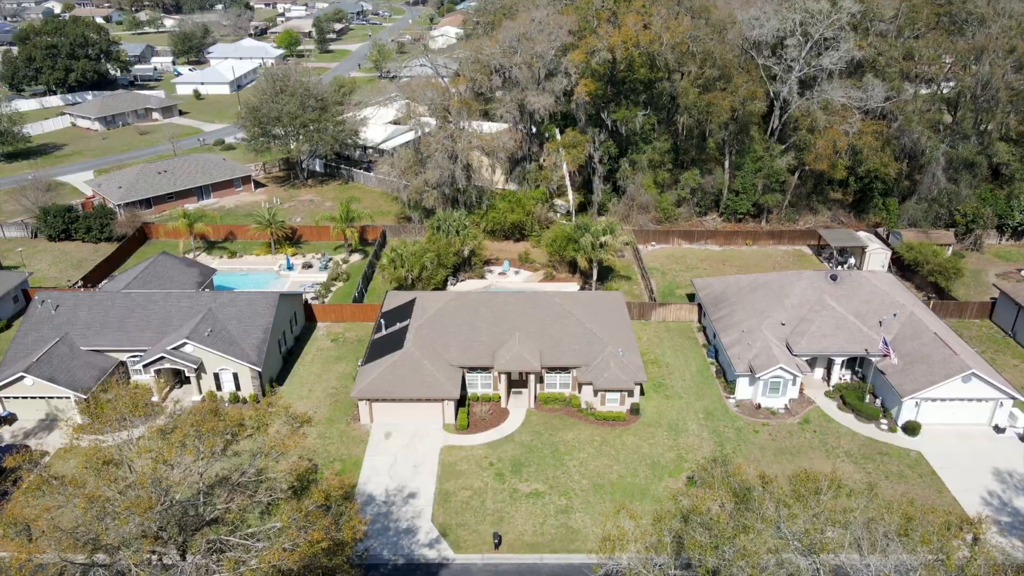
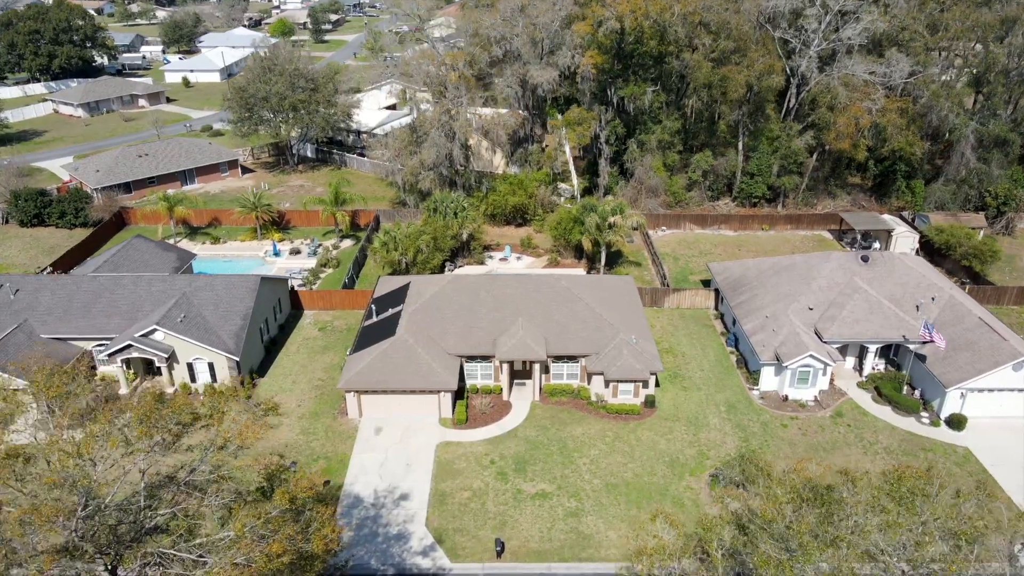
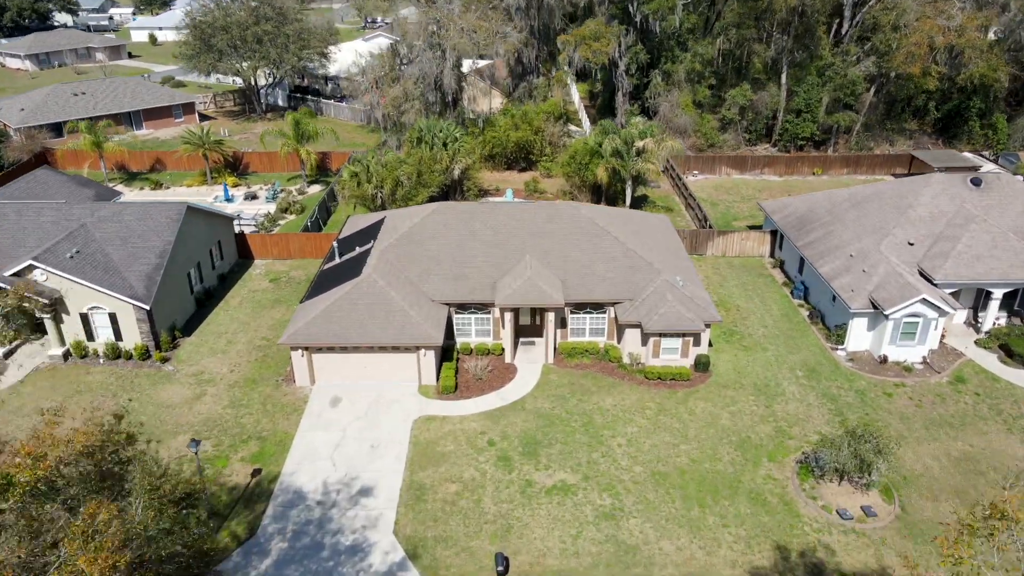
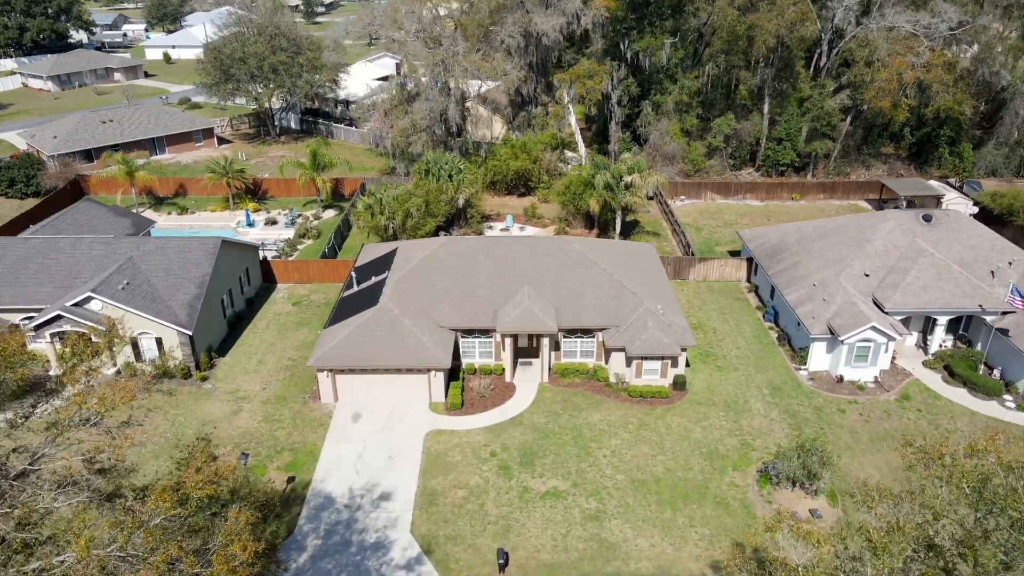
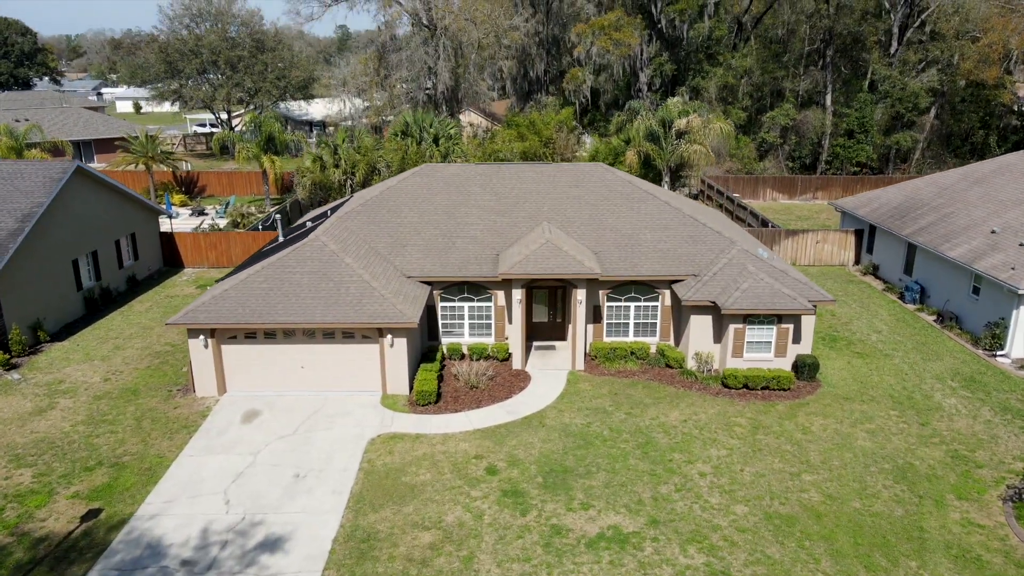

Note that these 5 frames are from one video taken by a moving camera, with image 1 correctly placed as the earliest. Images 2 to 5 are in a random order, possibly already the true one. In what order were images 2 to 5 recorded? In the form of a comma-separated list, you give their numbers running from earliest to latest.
2, 4, 3, 5
